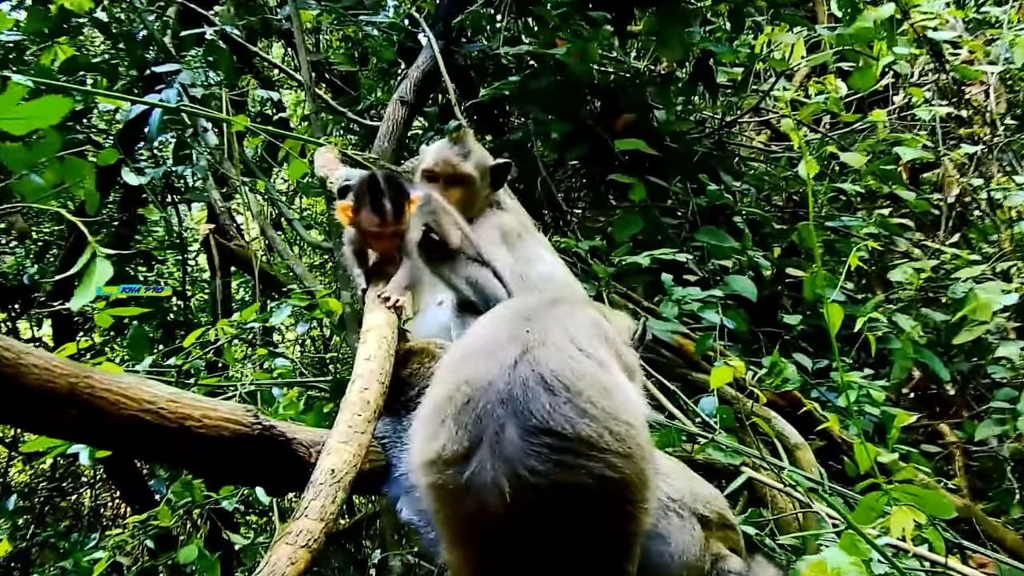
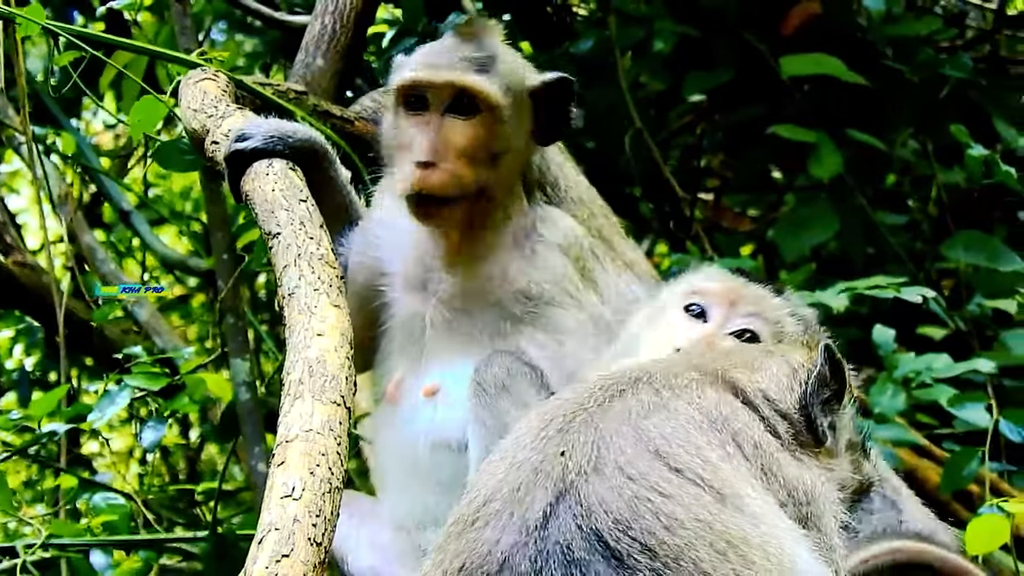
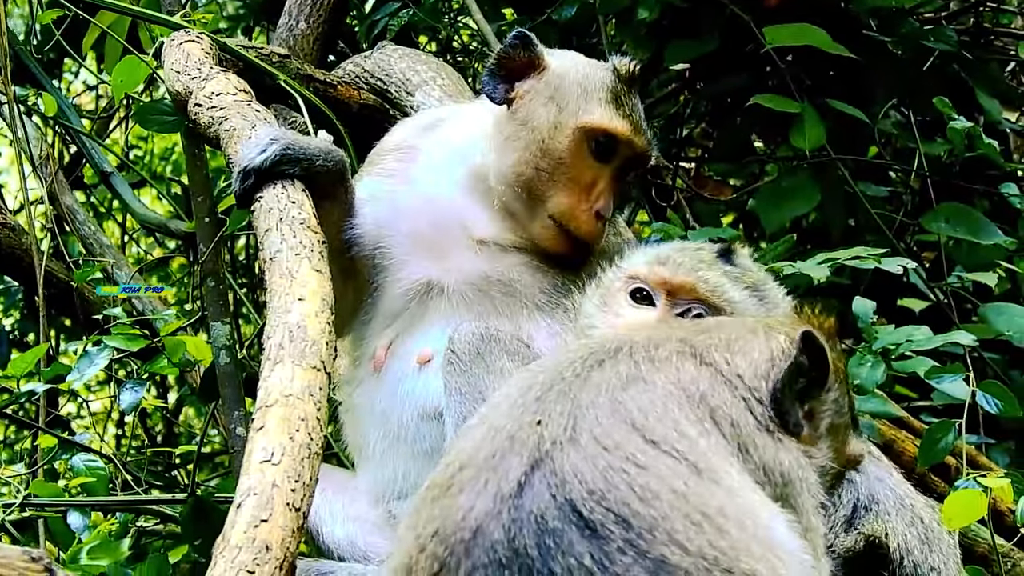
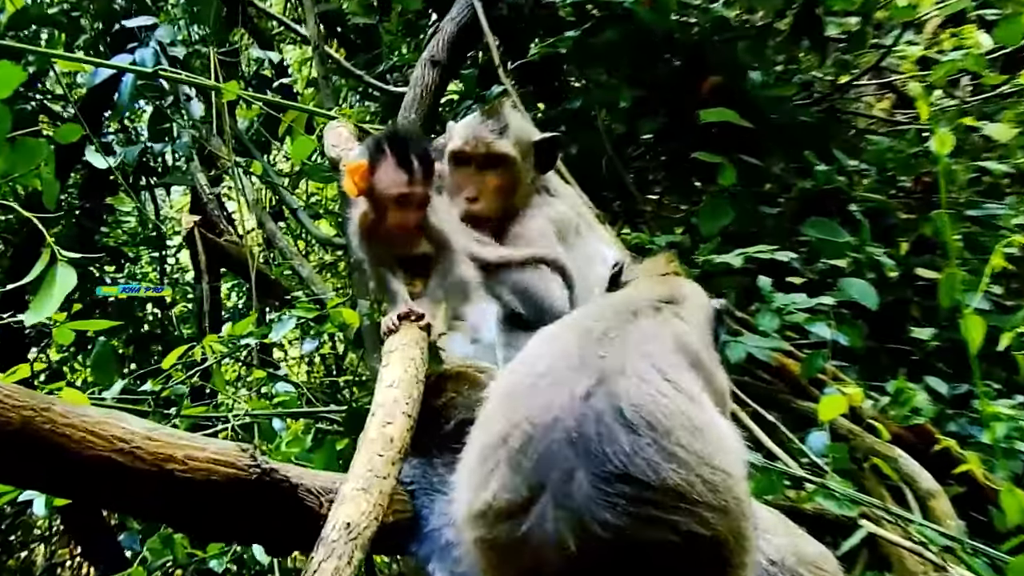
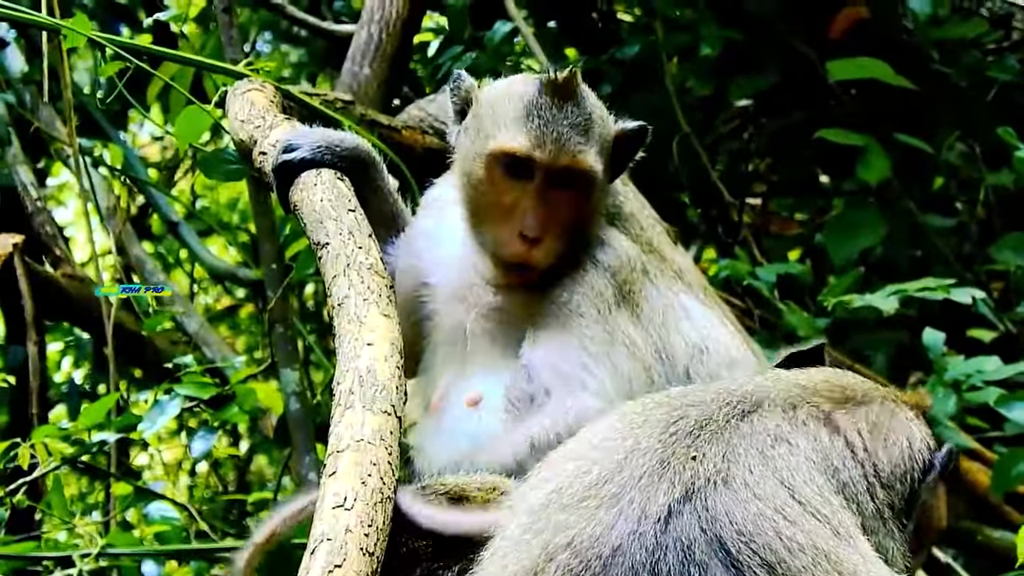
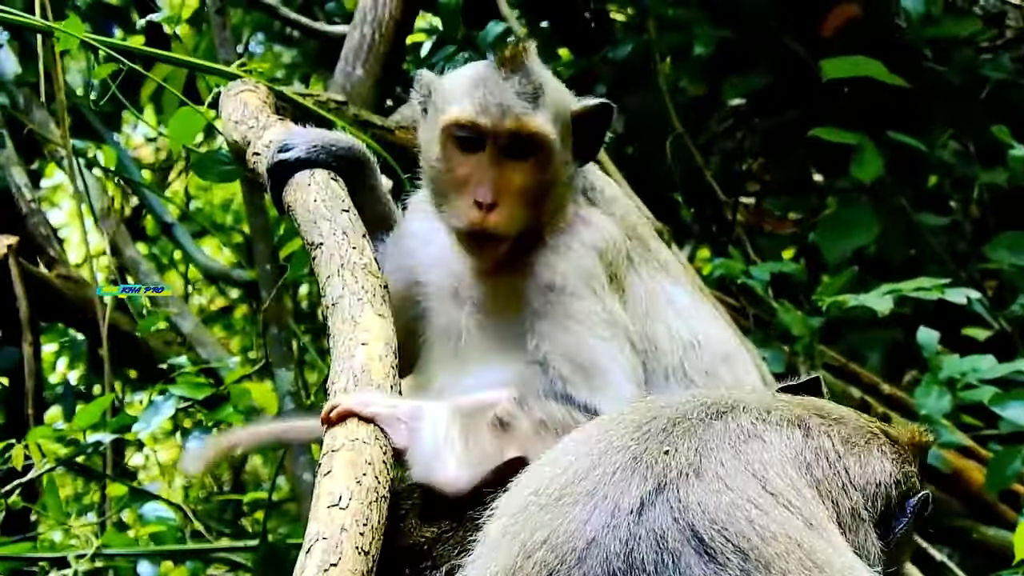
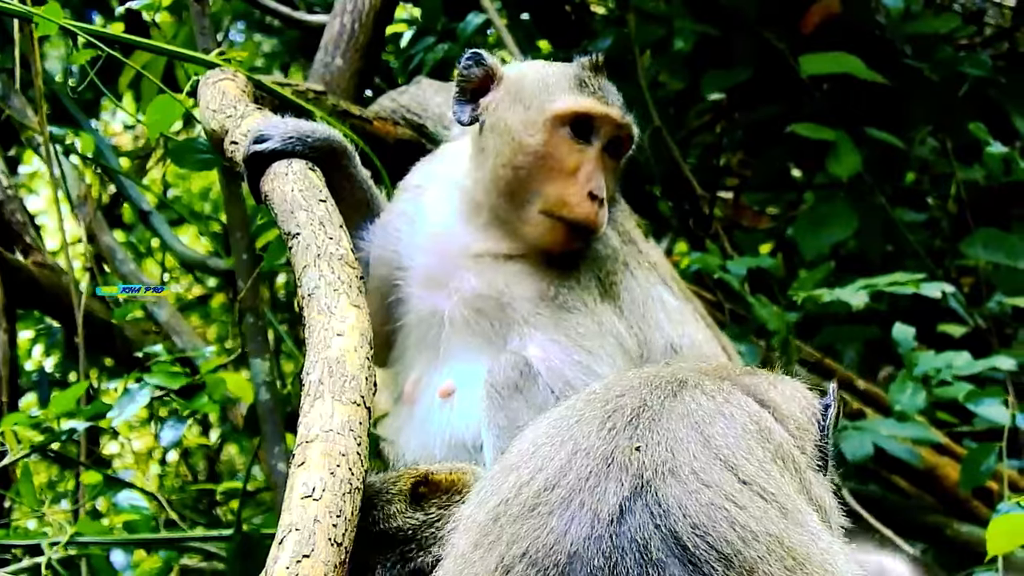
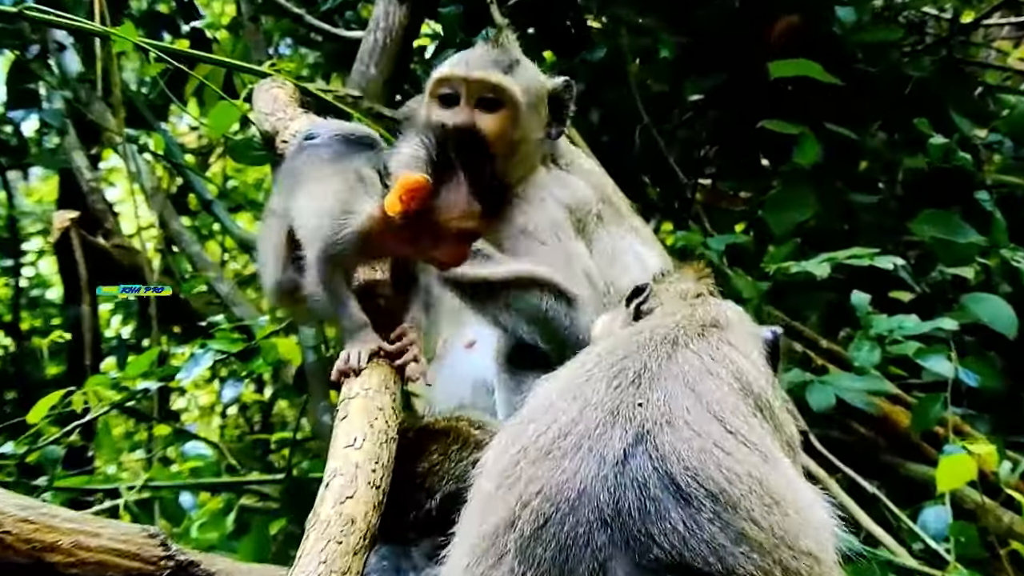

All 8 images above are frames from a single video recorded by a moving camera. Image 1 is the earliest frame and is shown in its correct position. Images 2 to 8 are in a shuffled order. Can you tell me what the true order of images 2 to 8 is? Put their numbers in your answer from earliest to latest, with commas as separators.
4, 8, 6, 5, 7, 2, 3
